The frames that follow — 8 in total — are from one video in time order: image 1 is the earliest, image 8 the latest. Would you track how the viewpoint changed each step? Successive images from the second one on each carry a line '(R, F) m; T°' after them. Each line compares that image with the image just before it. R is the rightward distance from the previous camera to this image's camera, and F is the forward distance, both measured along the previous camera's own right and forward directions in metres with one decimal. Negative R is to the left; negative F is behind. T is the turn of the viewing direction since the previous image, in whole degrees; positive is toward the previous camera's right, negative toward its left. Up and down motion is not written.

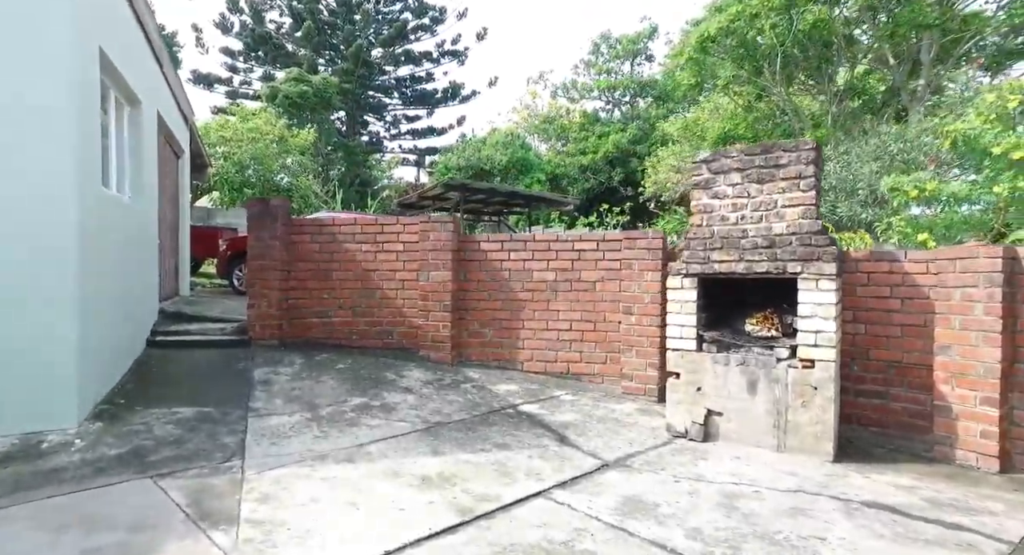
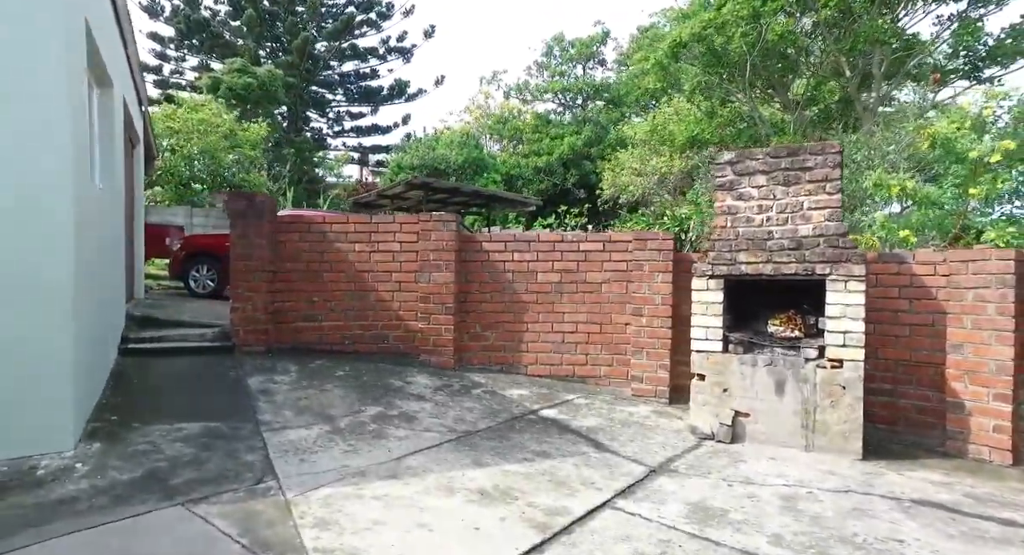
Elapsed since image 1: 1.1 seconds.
(-0.6, +0.2) m; +6°
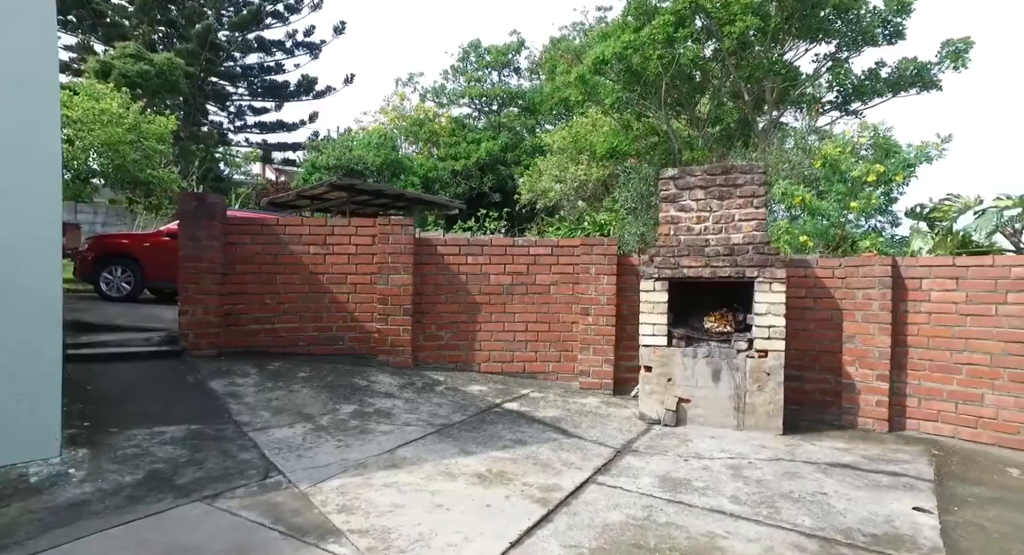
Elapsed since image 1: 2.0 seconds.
(-0.5, -0.3) m; +10°
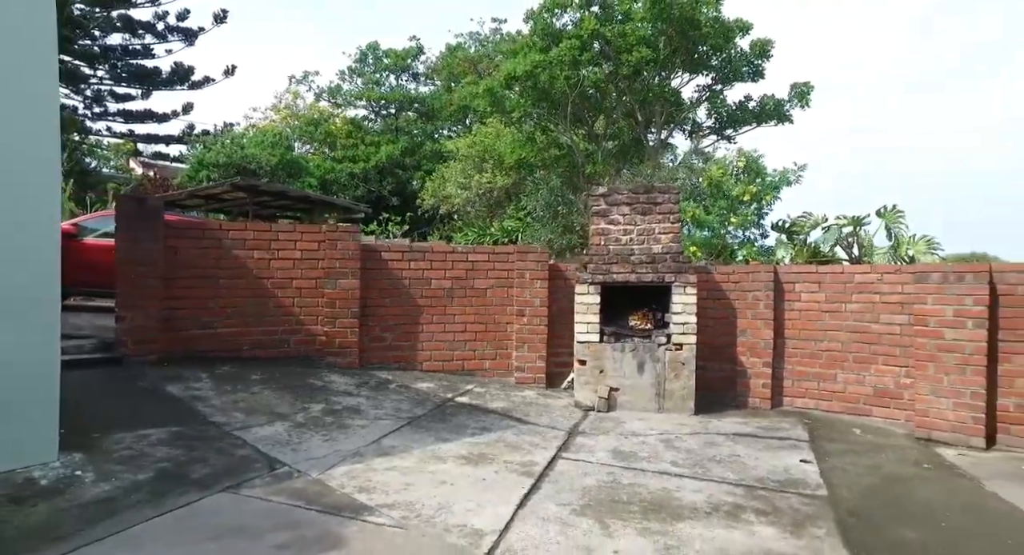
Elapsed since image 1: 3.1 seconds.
(-0.6, -0.4) m; +12°
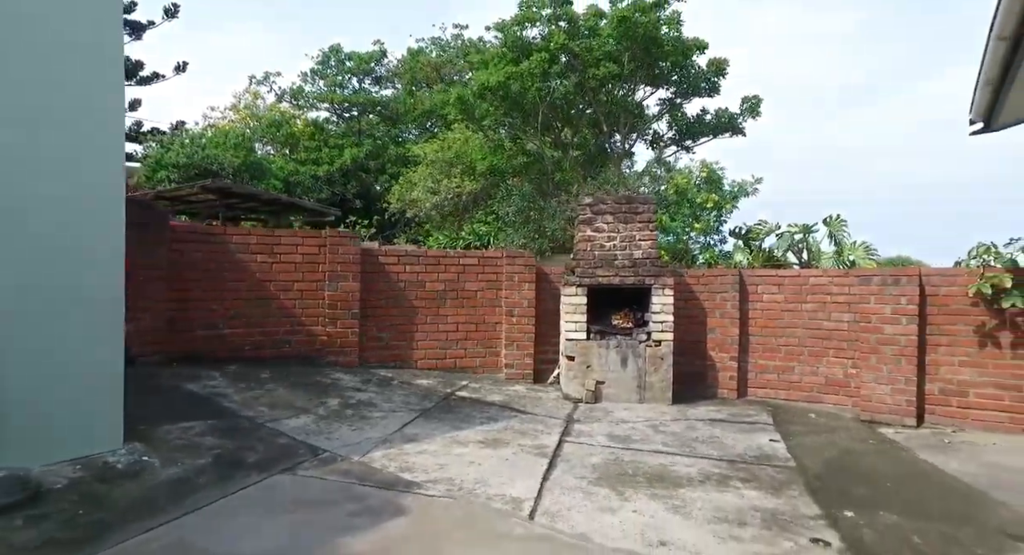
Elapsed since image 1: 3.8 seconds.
(-0.4, -0.4) m; +5°
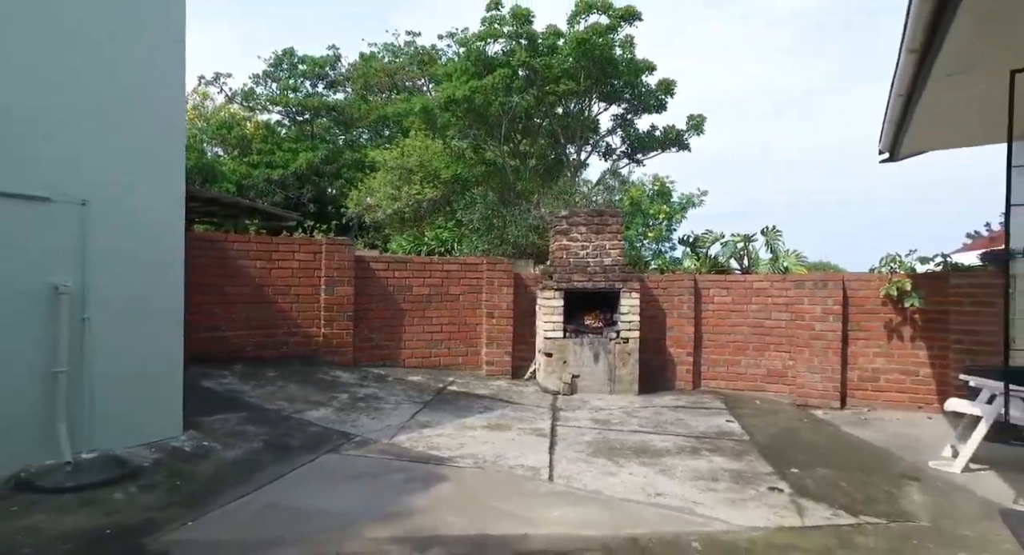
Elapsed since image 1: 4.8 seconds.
(-0.5, -0.6) m; +6°
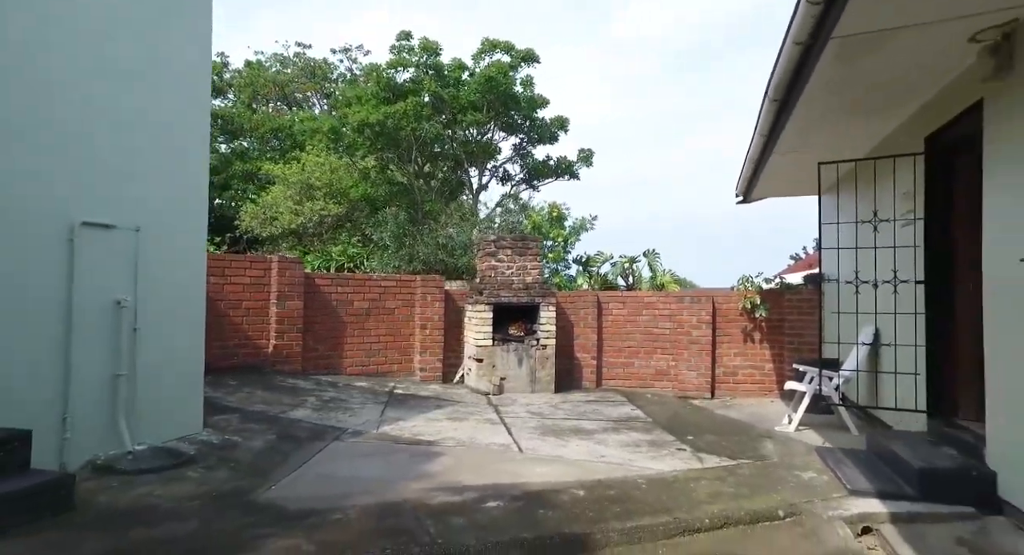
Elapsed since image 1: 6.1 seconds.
(-0.8, -0.9) m; +13°
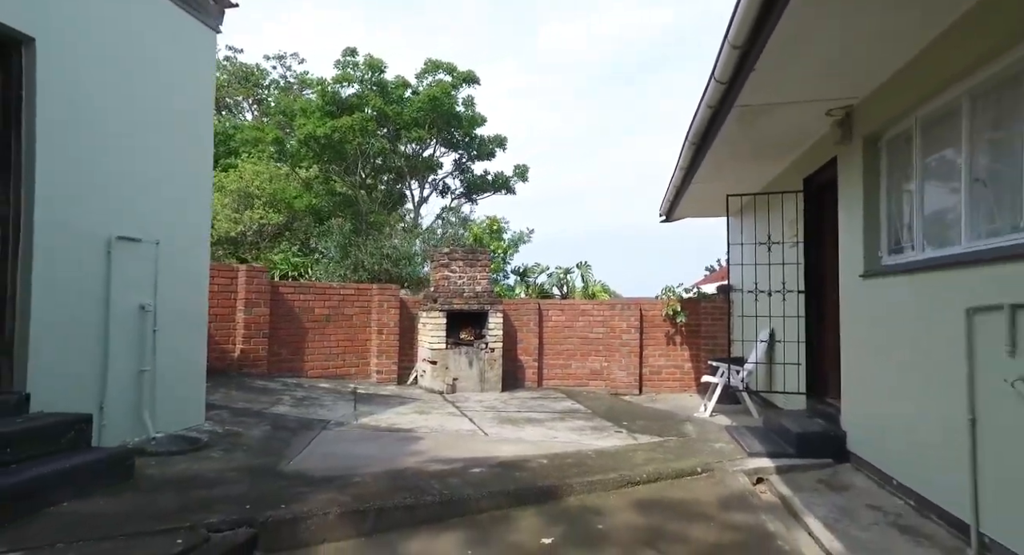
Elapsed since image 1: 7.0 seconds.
(-0.4, -0.7) m; +7°
